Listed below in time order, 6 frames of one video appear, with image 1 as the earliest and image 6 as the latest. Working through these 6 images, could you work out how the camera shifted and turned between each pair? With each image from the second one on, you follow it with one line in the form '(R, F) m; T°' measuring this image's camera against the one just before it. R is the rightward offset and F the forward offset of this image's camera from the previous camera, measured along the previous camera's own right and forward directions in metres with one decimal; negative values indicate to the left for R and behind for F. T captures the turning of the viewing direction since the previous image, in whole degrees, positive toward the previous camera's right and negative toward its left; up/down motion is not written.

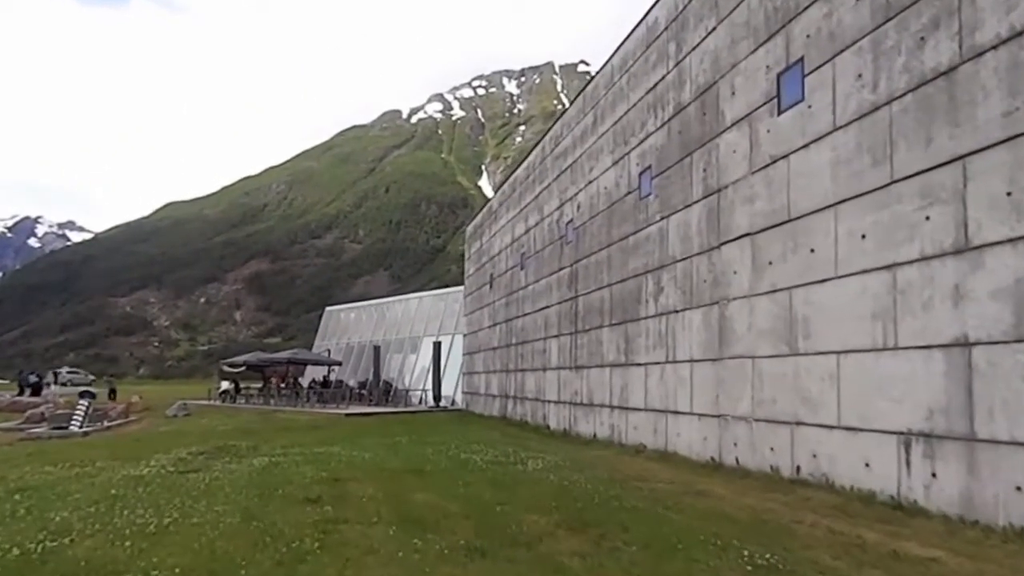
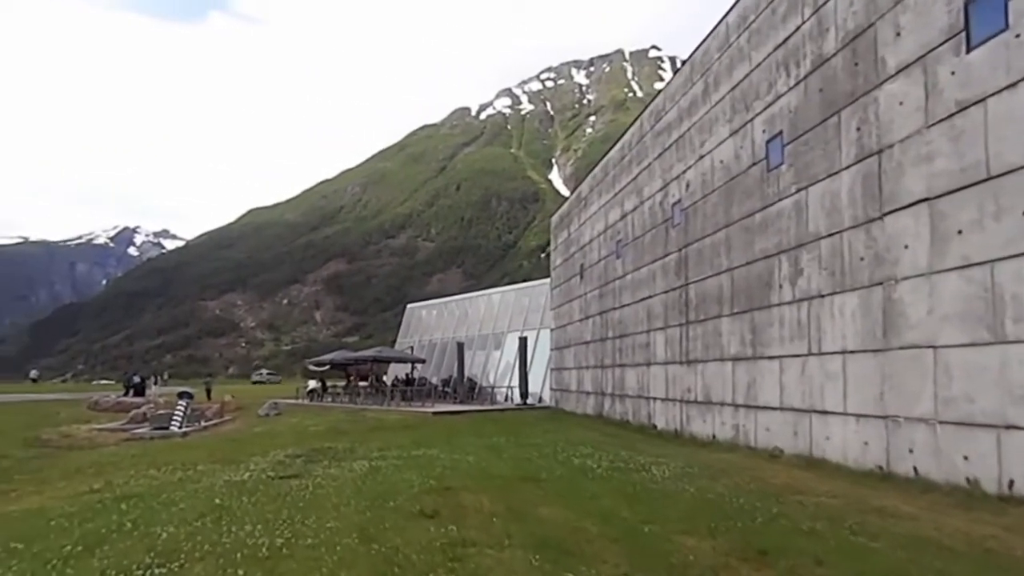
(-0.9, +1.7) m; -5°
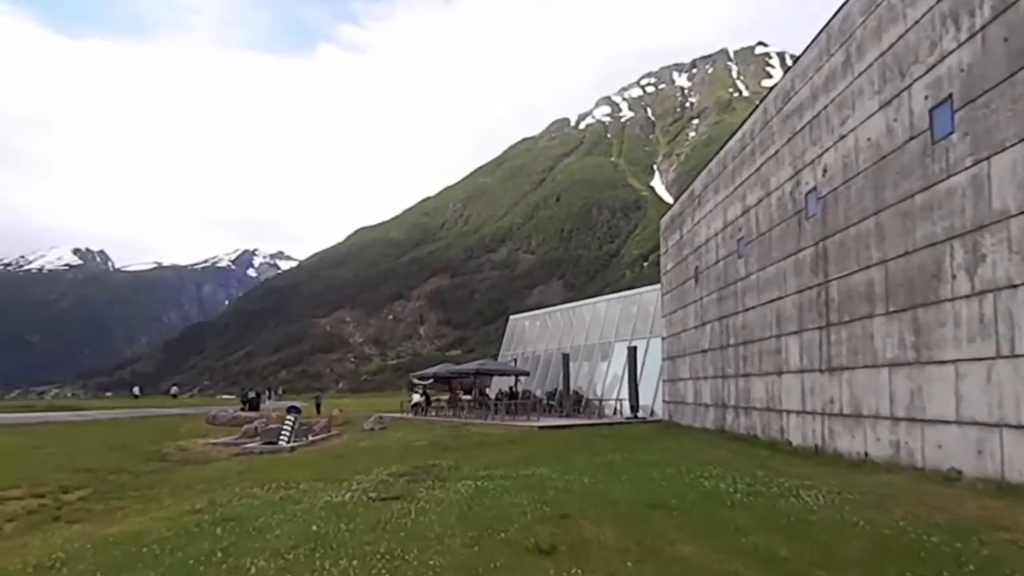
(-0.3, +1.6) m; -8°
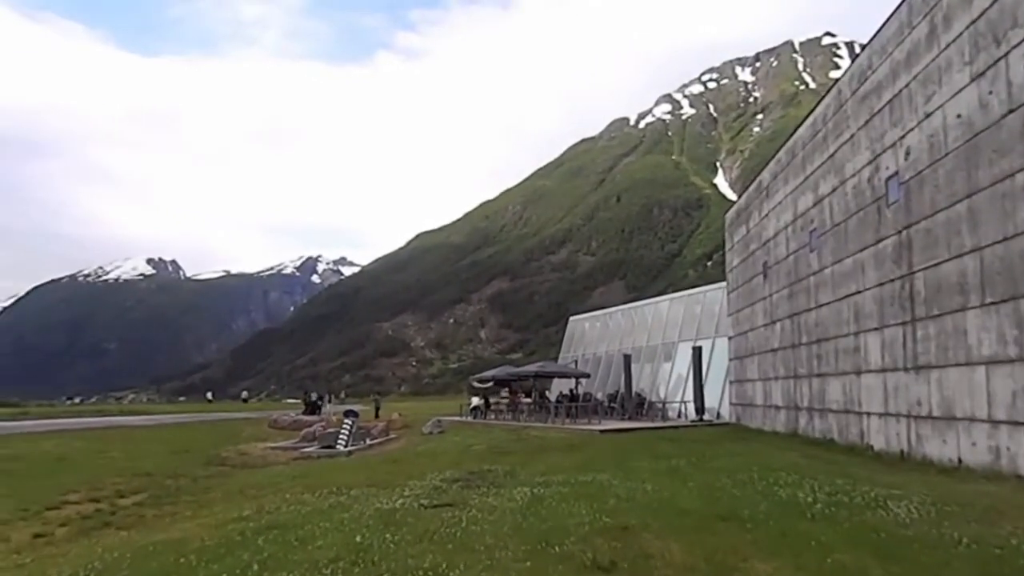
(+0.1, +0.9) m; -5°
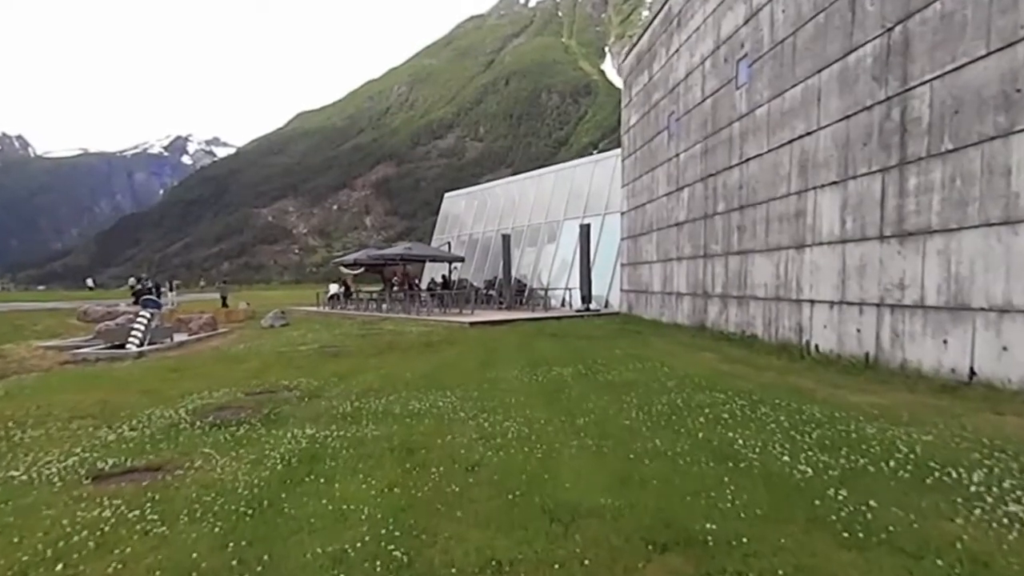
(+1.5, +6.7) m; +8°
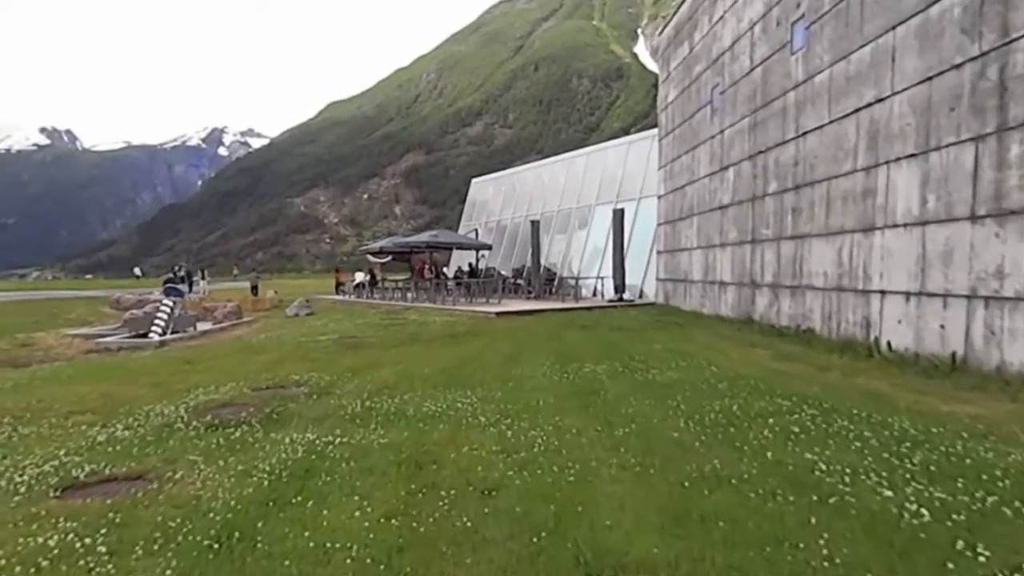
(0.0, +1.3) m; -3°
